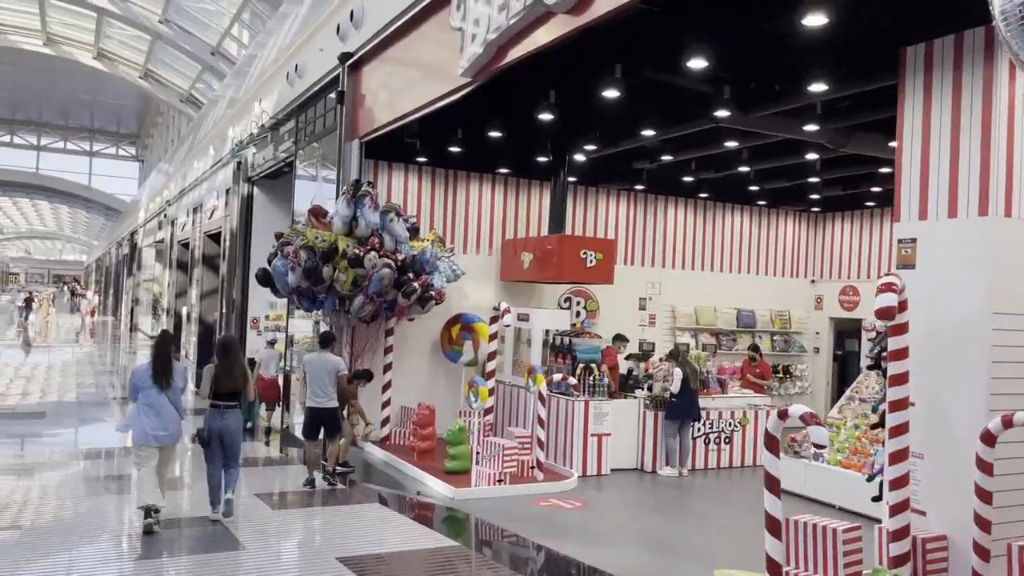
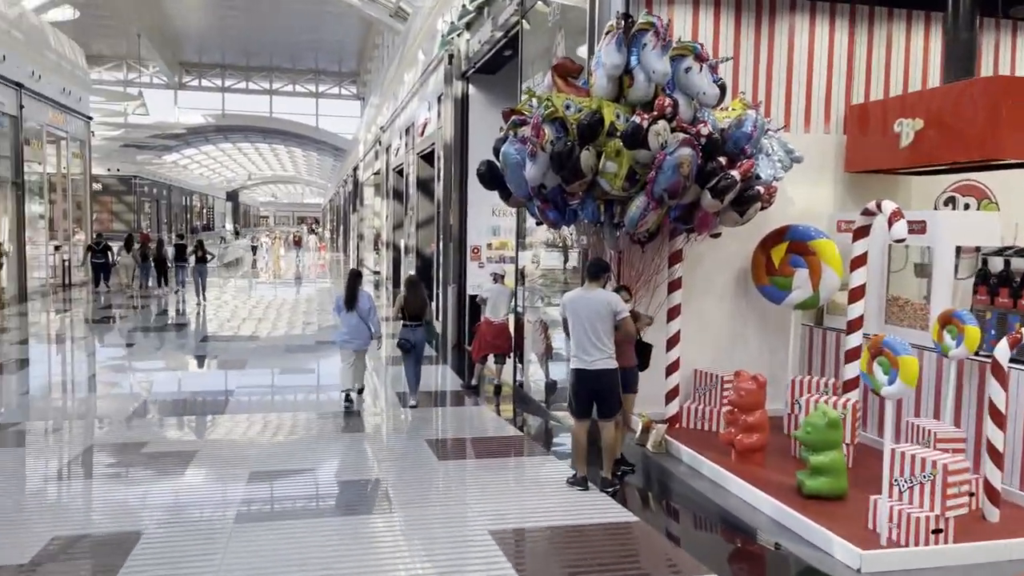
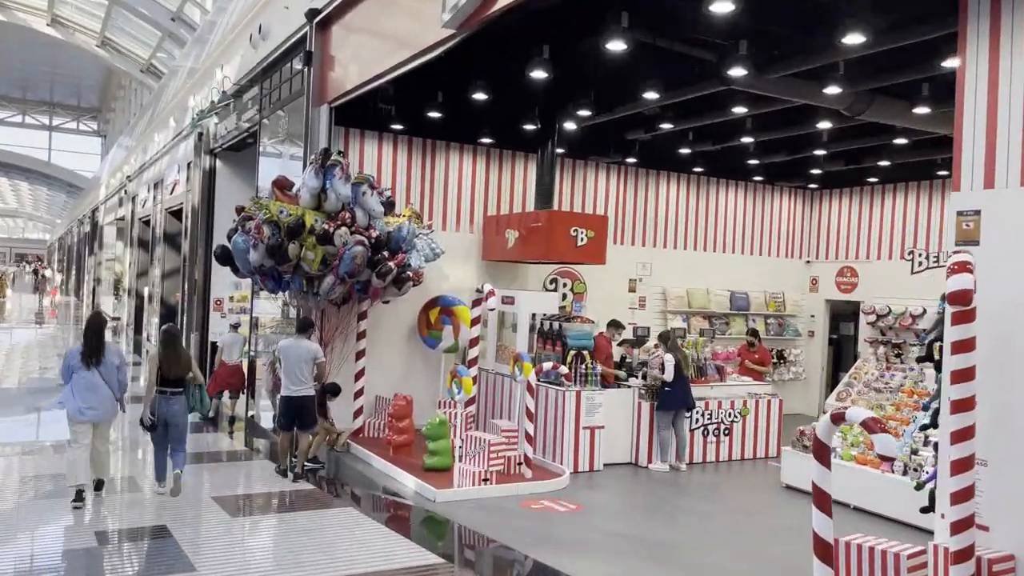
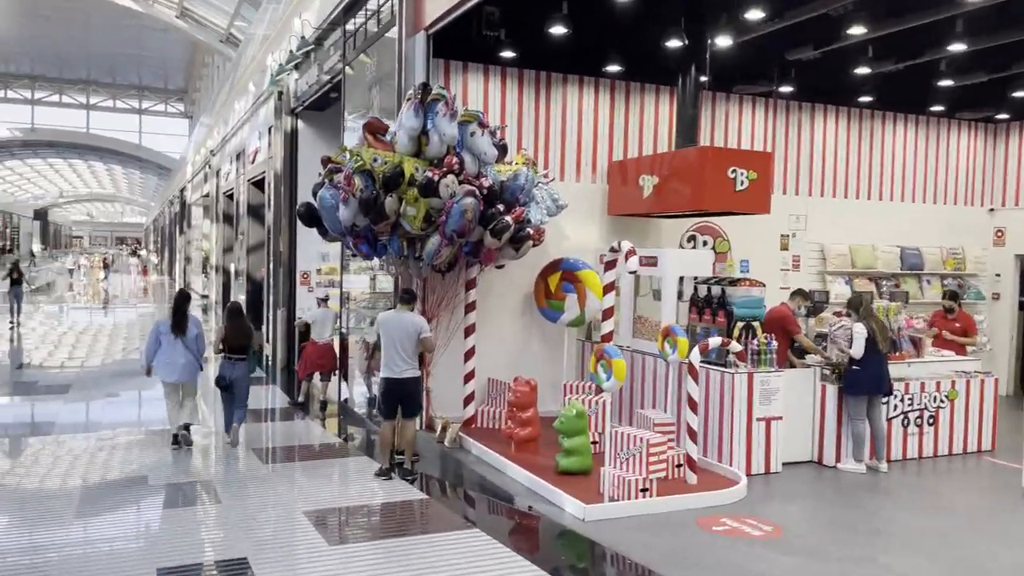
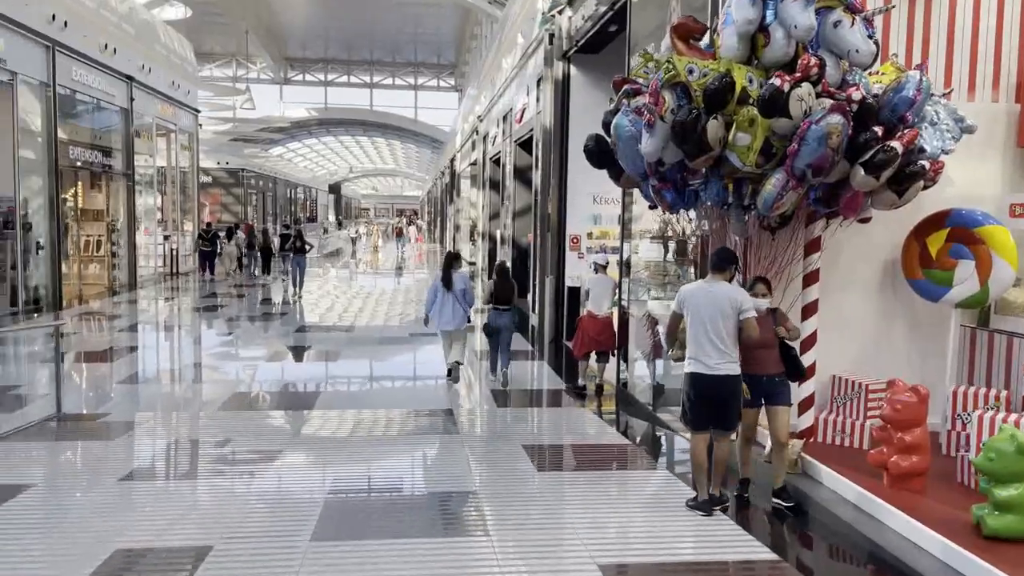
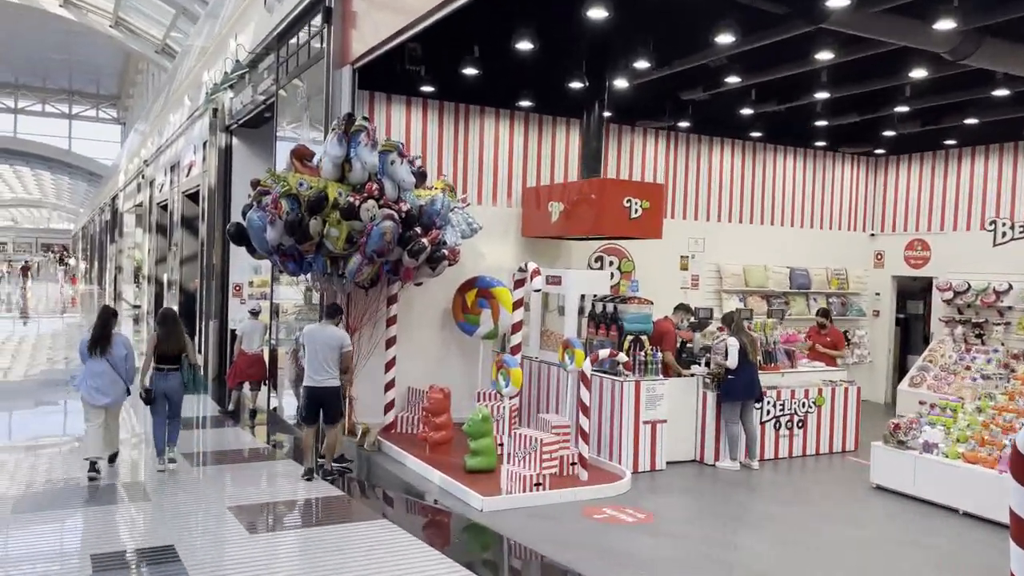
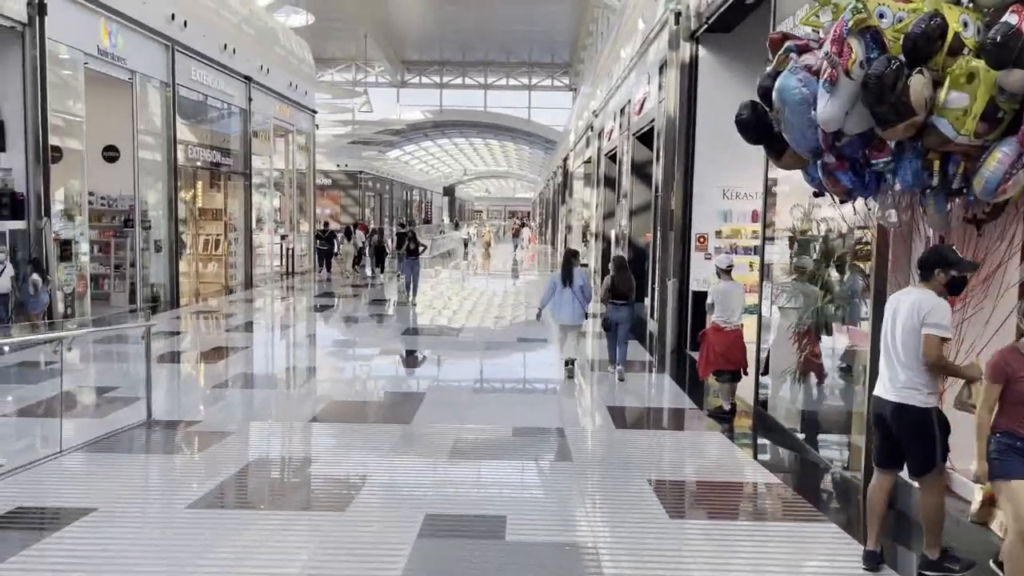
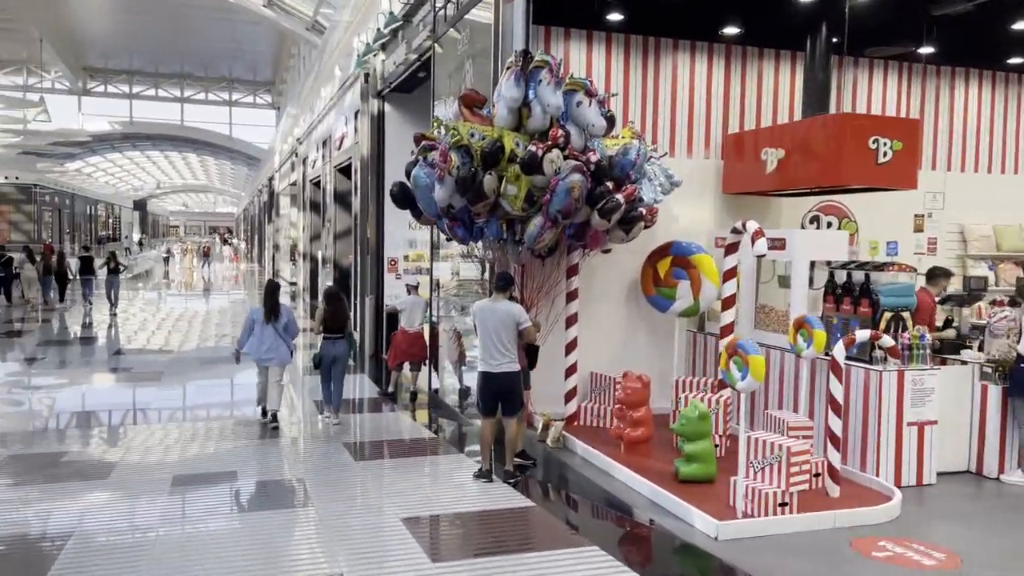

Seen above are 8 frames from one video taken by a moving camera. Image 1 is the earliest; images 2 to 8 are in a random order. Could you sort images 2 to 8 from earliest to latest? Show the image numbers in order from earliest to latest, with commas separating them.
3, 6, 4, 8, 2, 5, 7
